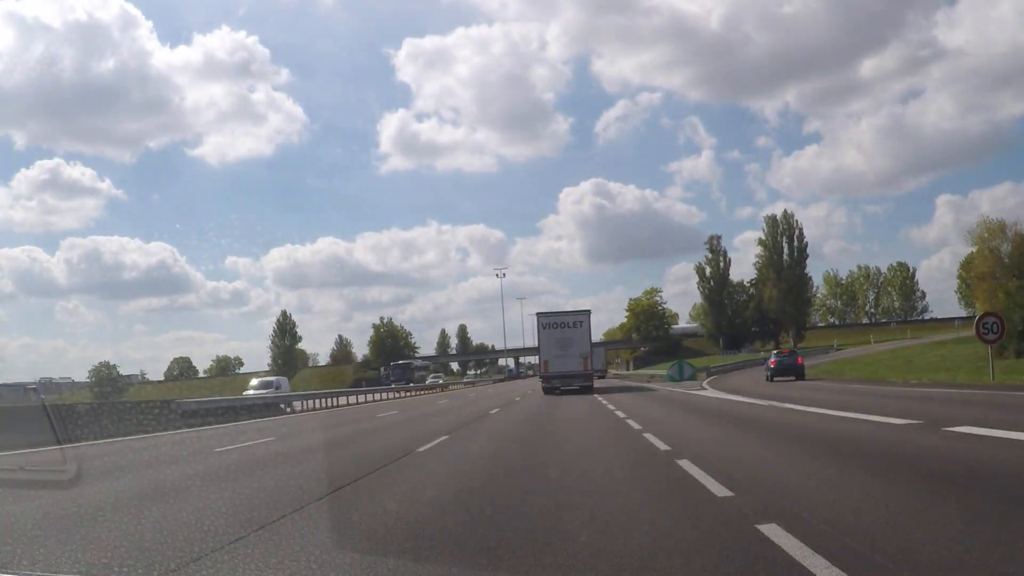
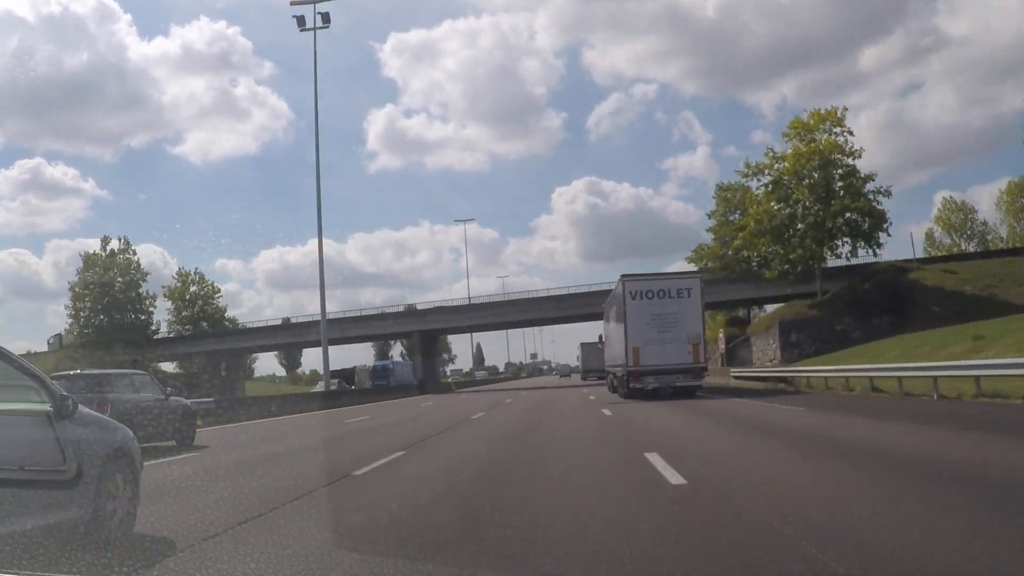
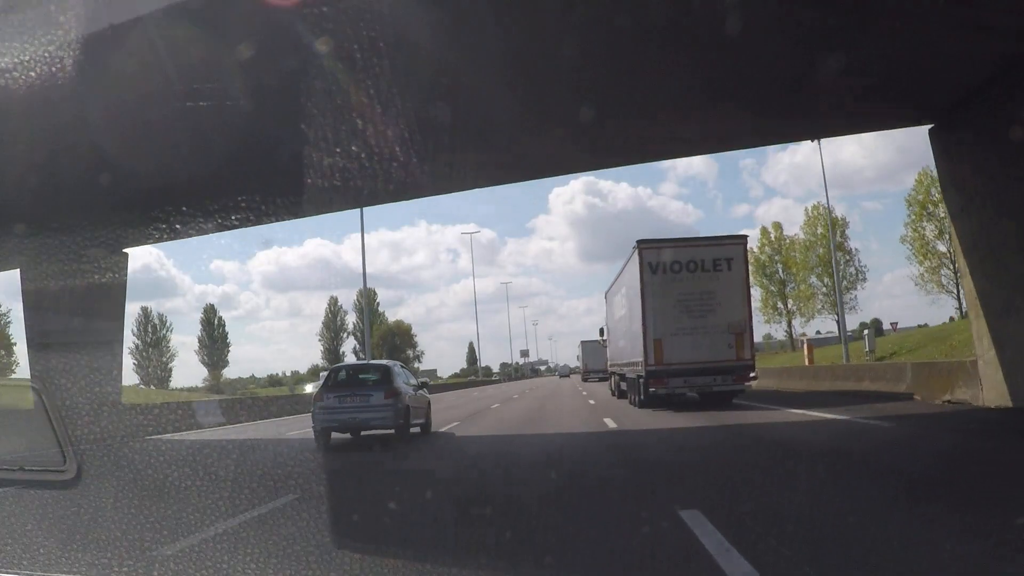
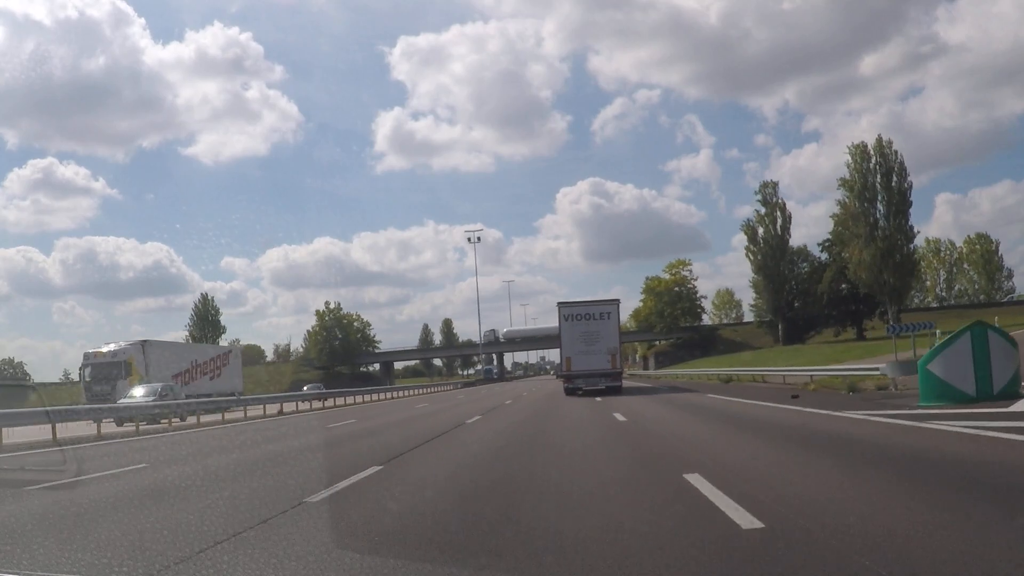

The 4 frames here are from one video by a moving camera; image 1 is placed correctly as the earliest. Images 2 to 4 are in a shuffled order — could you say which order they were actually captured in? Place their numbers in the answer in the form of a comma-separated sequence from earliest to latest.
4, 2, 3
